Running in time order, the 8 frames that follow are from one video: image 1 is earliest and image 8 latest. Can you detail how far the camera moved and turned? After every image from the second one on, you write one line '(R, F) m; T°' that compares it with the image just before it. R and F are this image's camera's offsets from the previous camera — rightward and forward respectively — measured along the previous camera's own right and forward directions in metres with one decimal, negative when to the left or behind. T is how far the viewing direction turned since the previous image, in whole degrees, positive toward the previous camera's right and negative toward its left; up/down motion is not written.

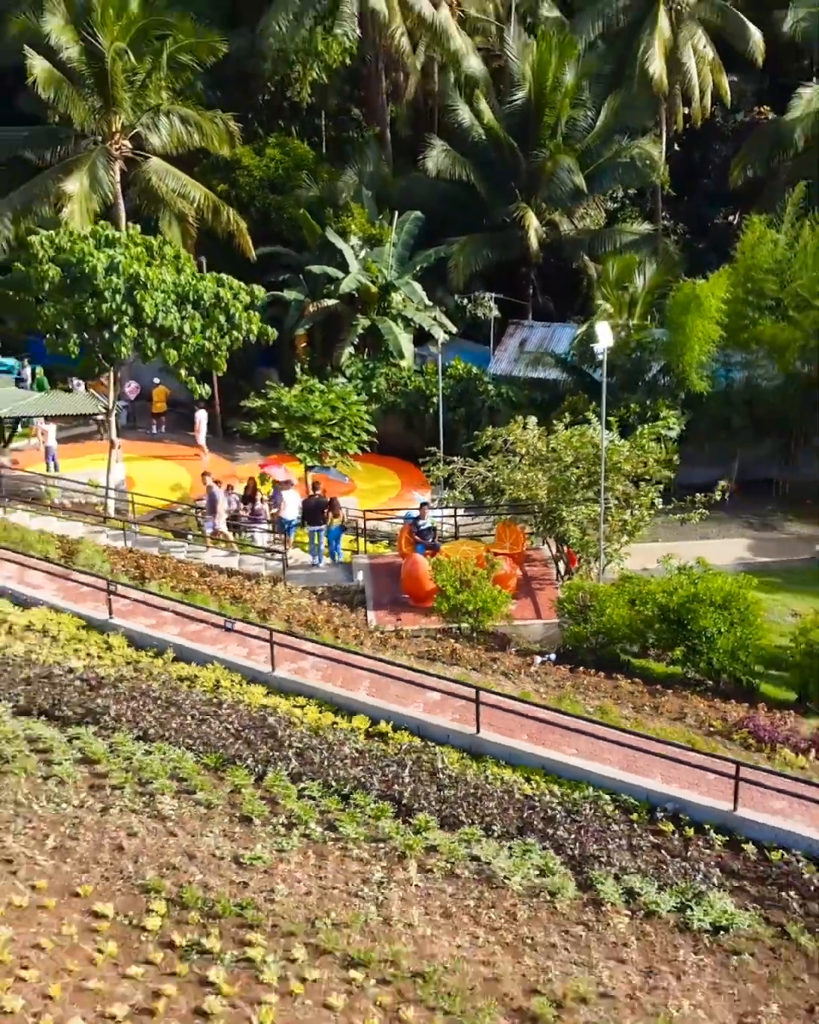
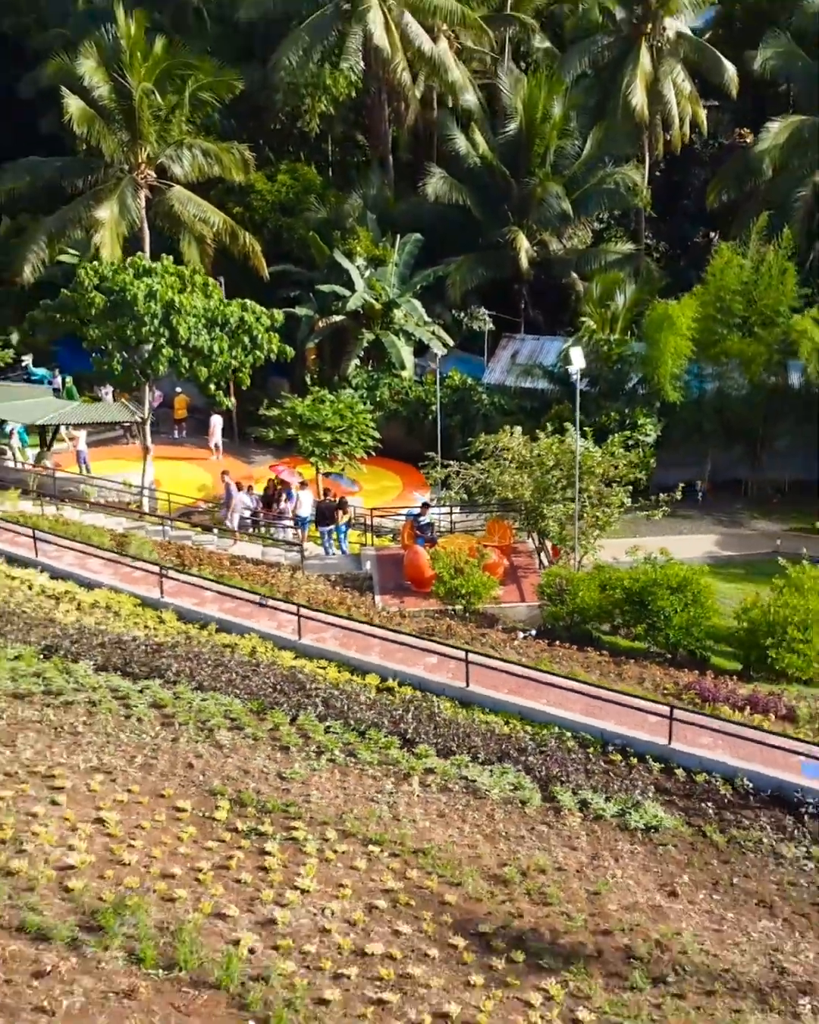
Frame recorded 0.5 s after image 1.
(0.0, -1.9) m; 0°
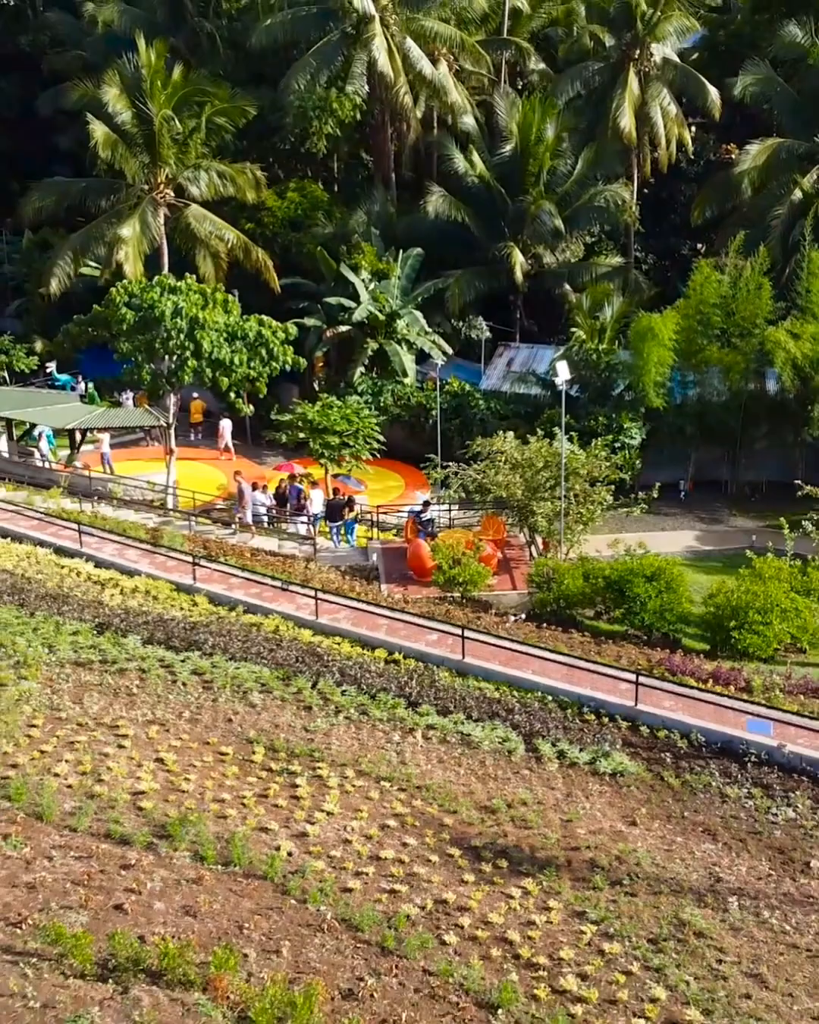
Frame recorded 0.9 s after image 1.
(0.0, -1.5) m; 0°
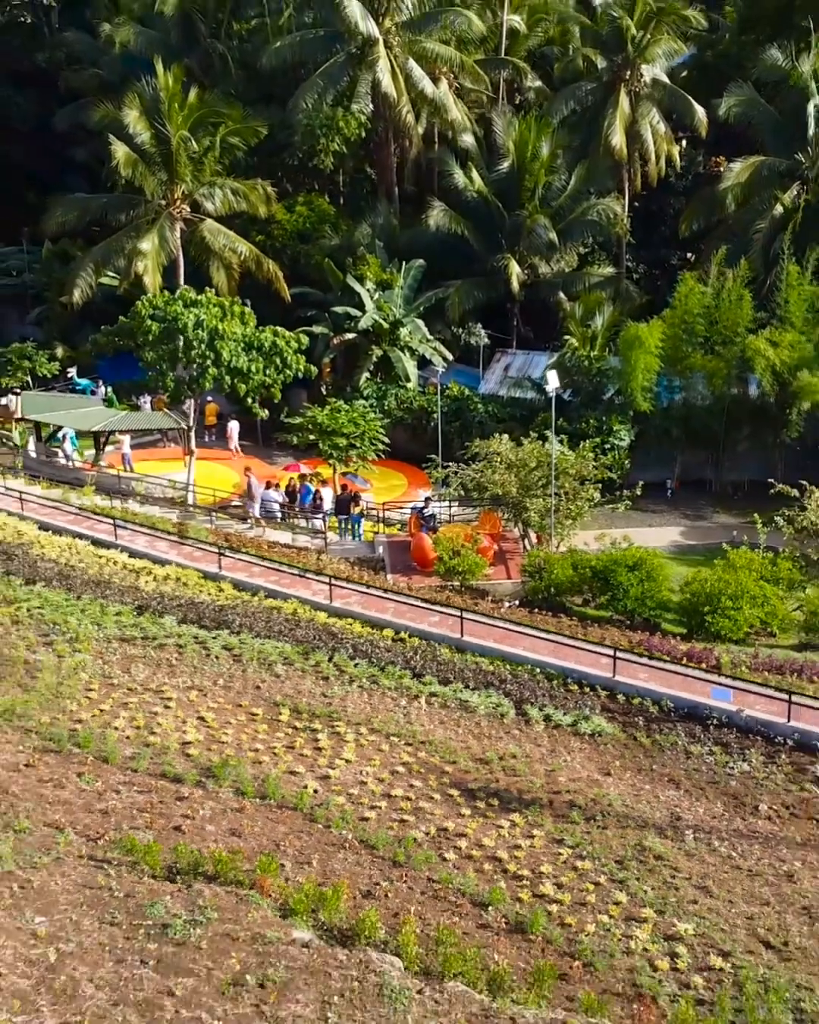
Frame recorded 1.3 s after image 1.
(0.0, -1.4) m; 0°
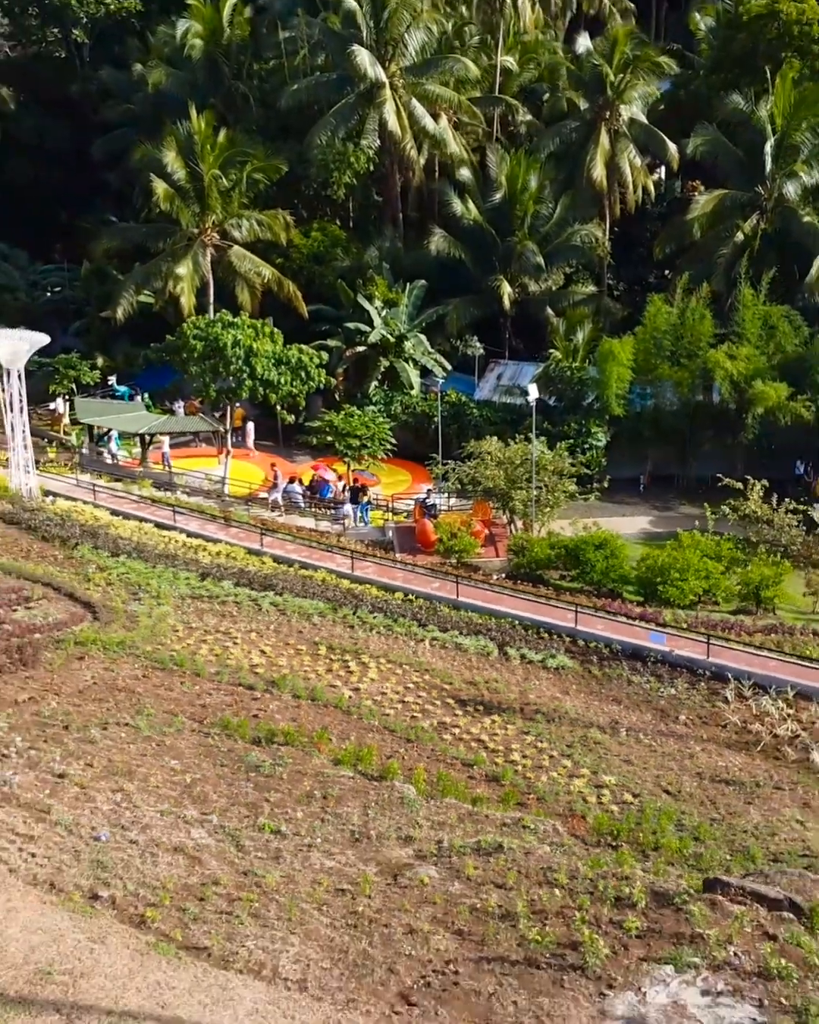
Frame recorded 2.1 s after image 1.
(-0.1, -3.4) m; 0°
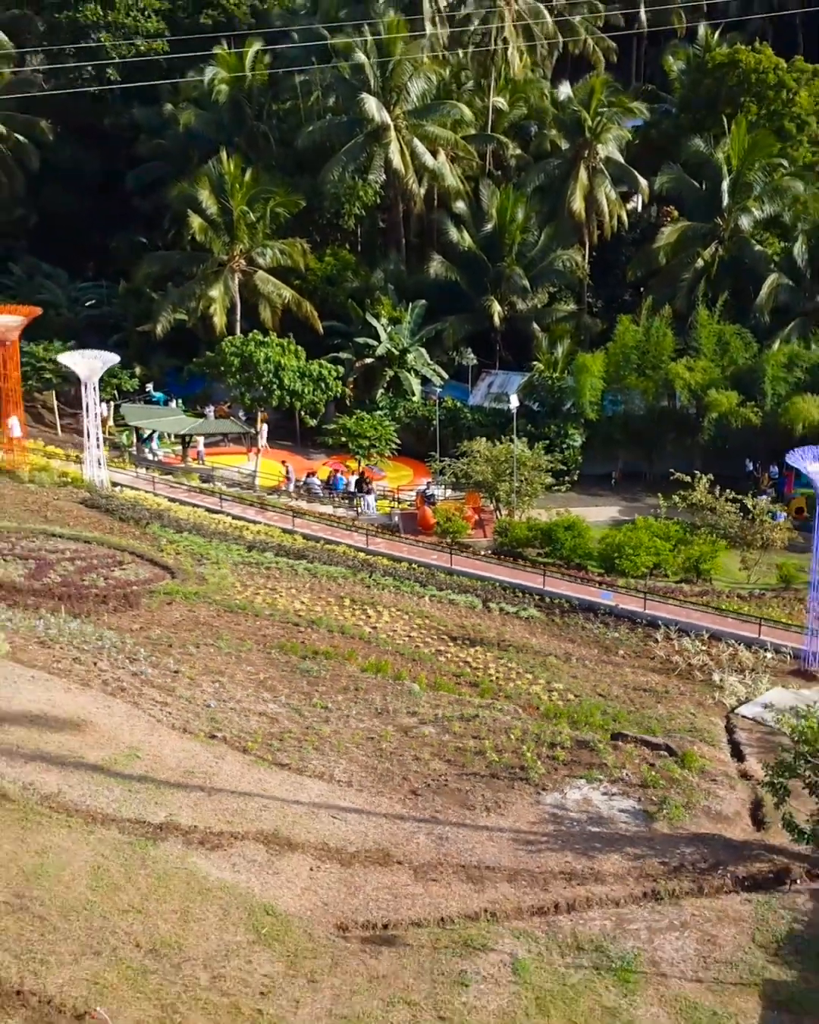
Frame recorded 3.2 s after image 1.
(-0.1, -4.2) m; 0°
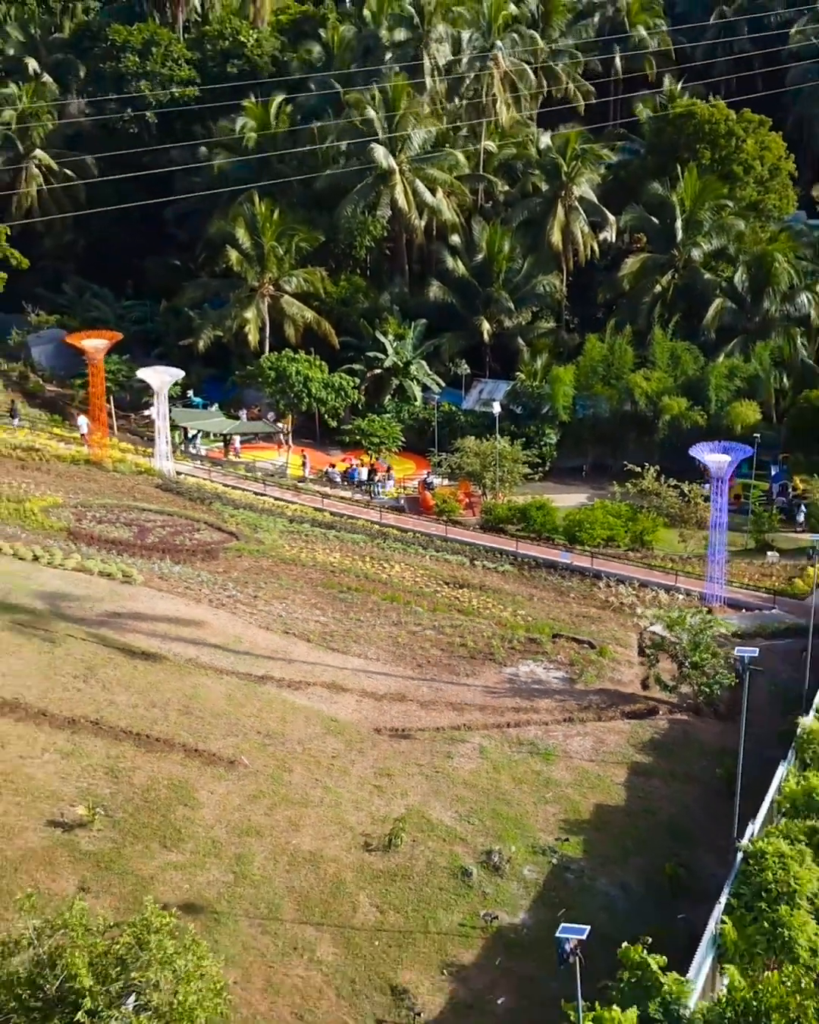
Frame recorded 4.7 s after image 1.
(-0.1, -6.1) m; 0°
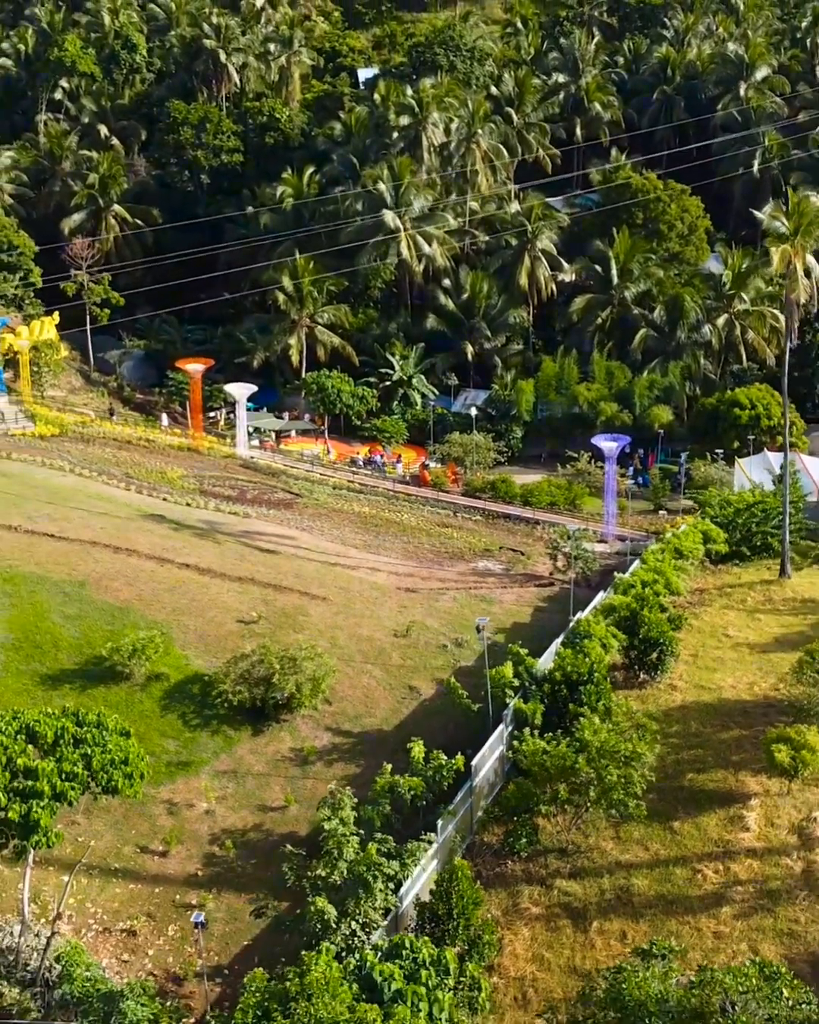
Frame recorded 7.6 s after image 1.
(-0.2, -12.9) m; 0°
